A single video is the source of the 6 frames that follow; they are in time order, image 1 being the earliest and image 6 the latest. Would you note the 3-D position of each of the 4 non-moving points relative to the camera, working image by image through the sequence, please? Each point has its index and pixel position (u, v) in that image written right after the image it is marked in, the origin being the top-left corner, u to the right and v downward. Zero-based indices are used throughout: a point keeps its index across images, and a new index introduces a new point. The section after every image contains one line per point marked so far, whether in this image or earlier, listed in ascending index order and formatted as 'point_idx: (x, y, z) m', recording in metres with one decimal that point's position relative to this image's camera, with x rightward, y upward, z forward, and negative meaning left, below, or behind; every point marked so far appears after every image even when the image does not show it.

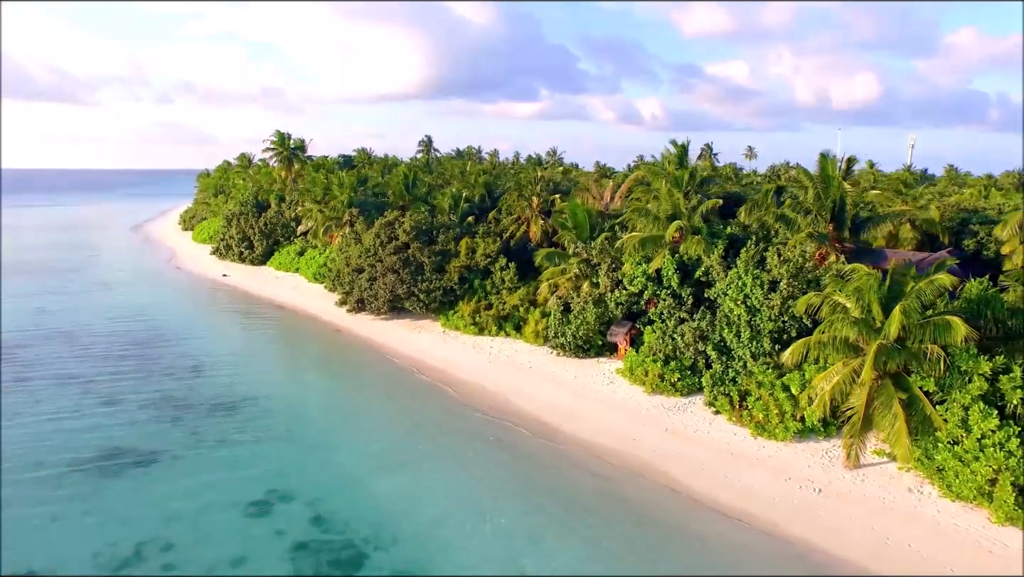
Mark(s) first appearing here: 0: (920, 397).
0: (+10.7, -2.9, +15.2) m
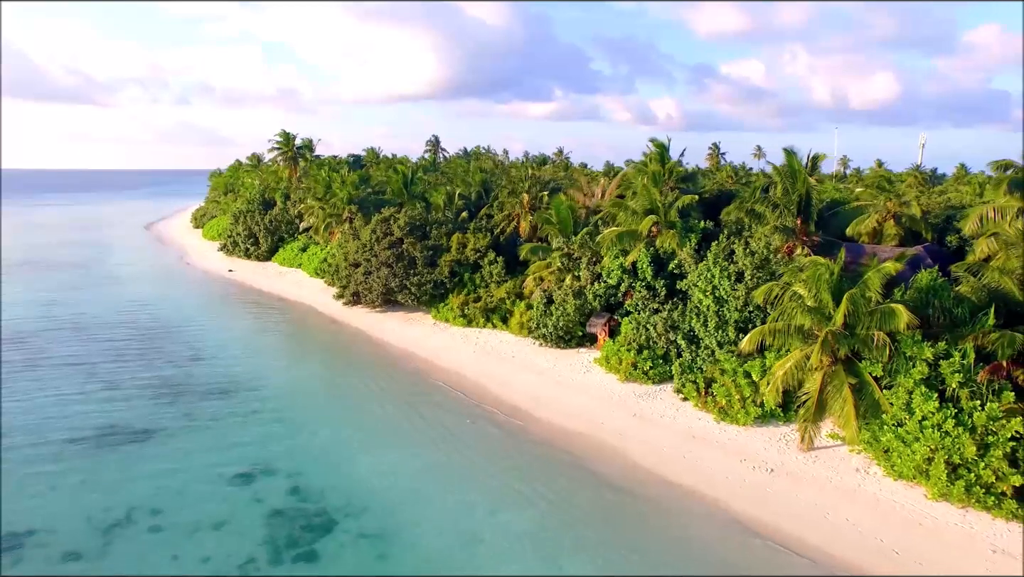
0: (+9.8, -2.6, +16.0) m
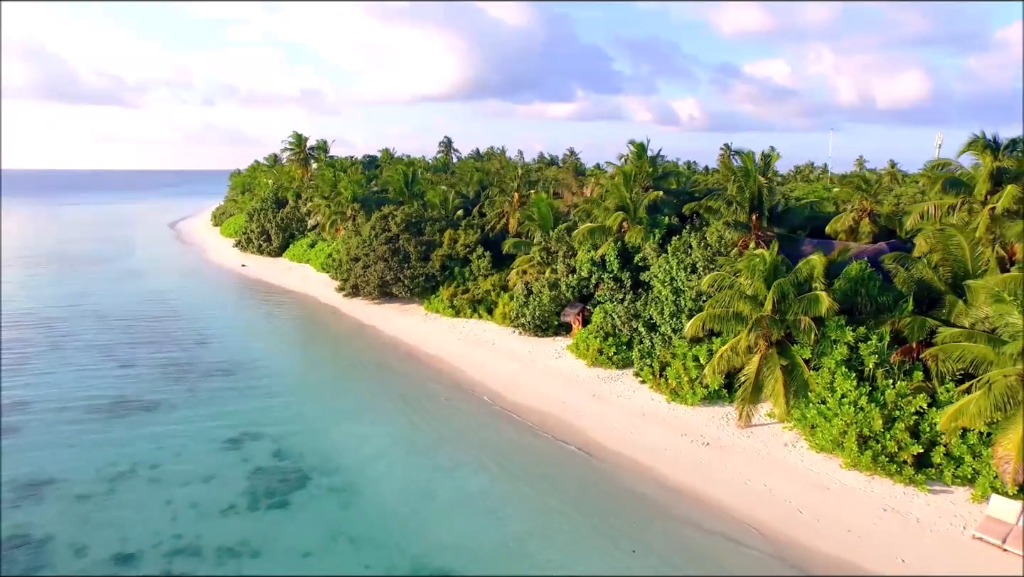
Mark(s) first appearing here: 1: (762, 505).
0: (+8.6, -2.2, +17.5) m
1: (+6.4, -5.5, +15.0) m
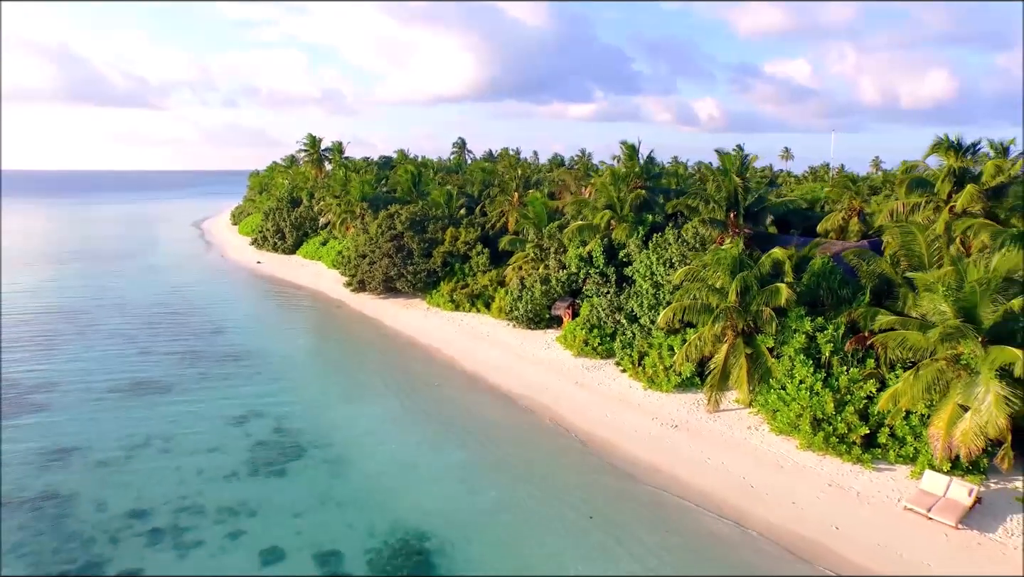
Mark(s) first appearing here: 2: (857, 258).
0: (+8.0, -2.0, +18.6) m
1: (+5.7, -5.3, +16.2) m
2: (+11.0, +1.0, +18.6) m
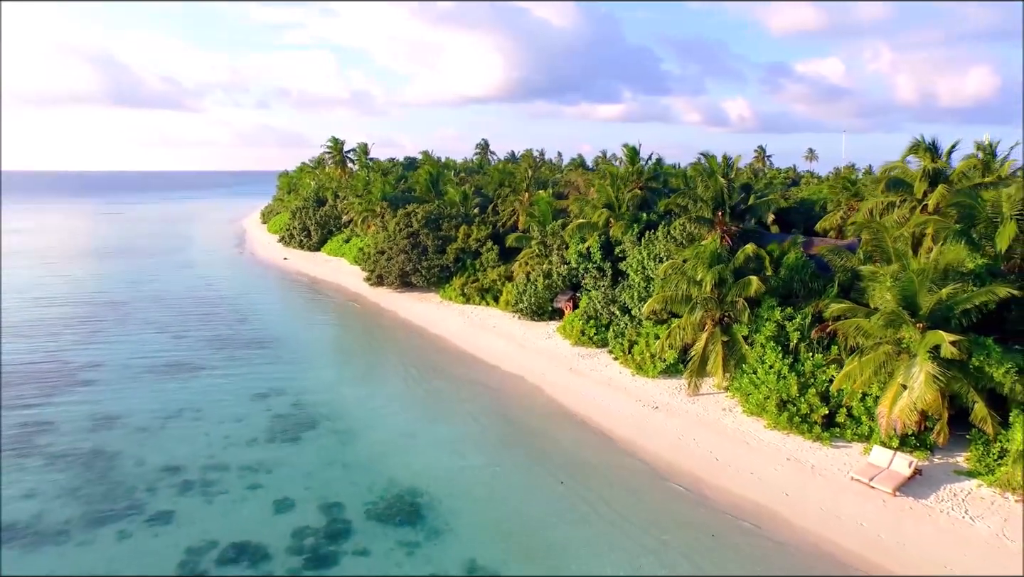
0: (+7.7, -1.8, +20.1) m
1: (+5.3, -5.0, +17.7) m
2: (+10.8, +1.2, +19.9) m
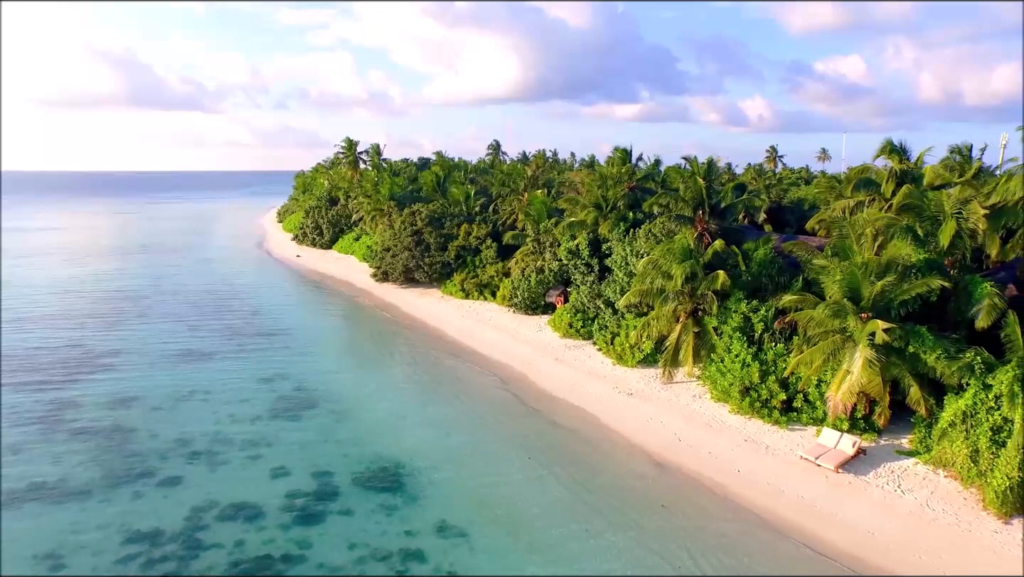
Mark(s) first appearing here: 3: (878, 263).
0: (+7.2, -1.5, +21.3) m
1: (+4.6, -4.8, +19.0) m
2: (+10.2, +1.4, +21.1) m
3: (+10.1, +0.7, +16.2) m
